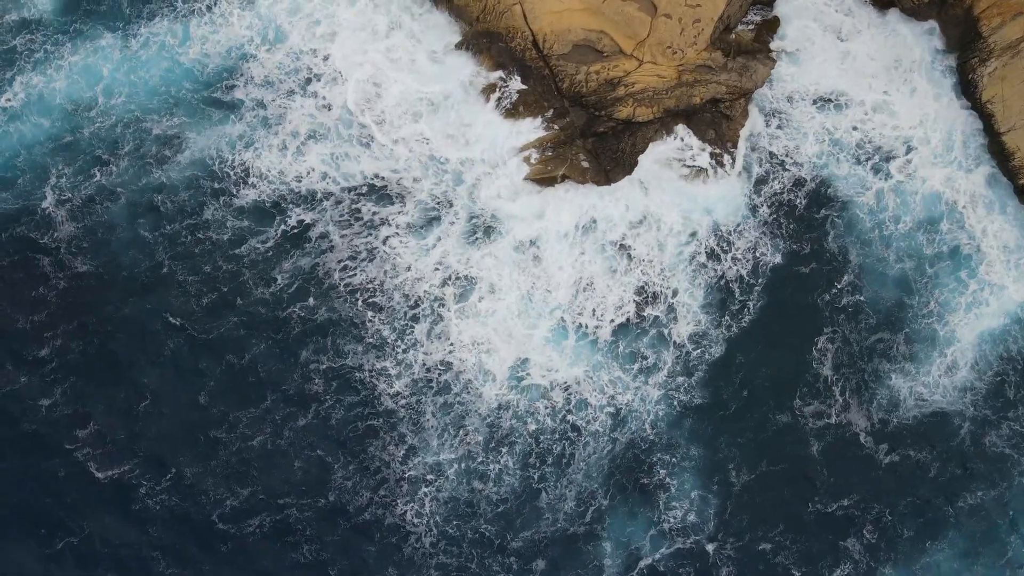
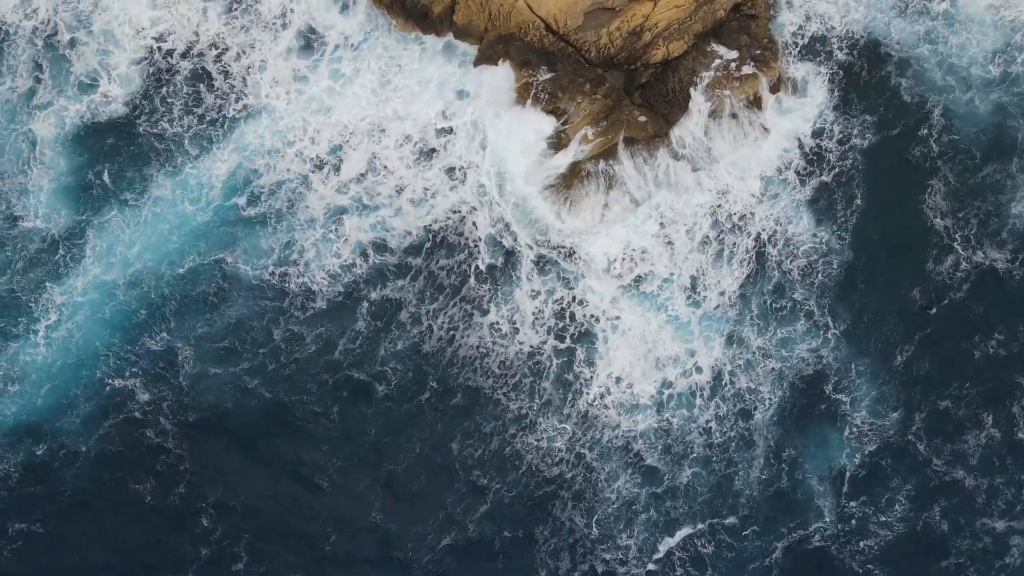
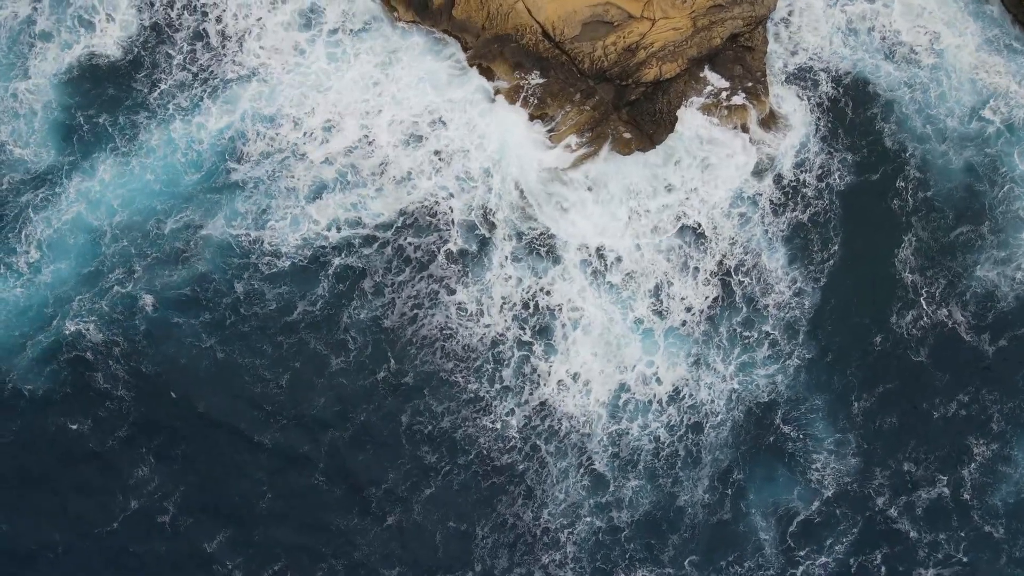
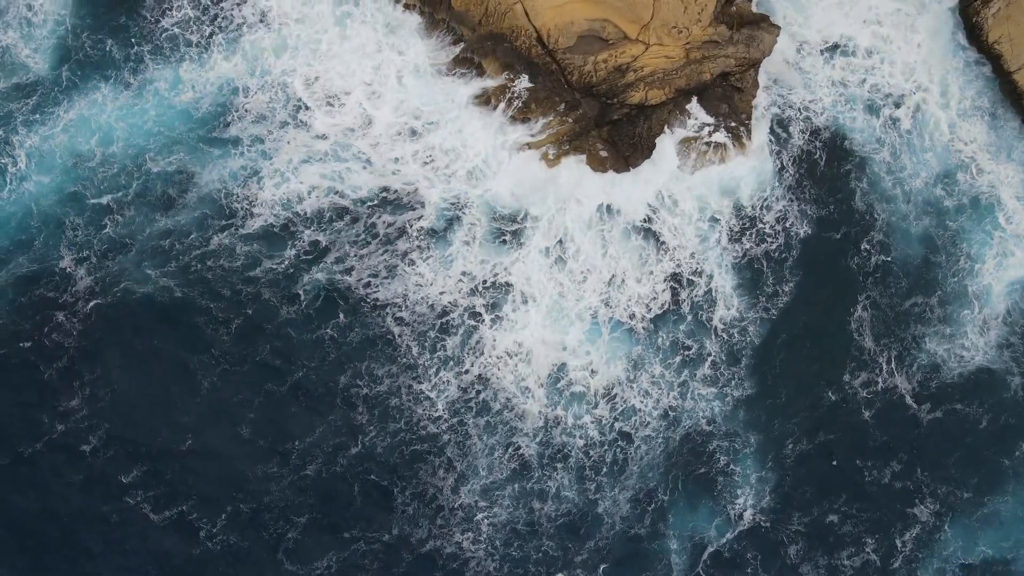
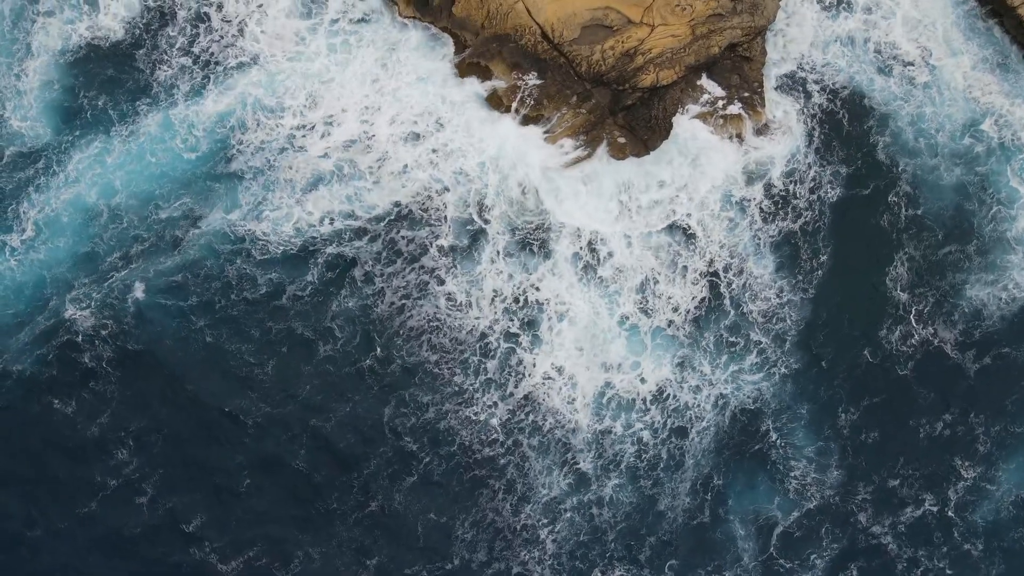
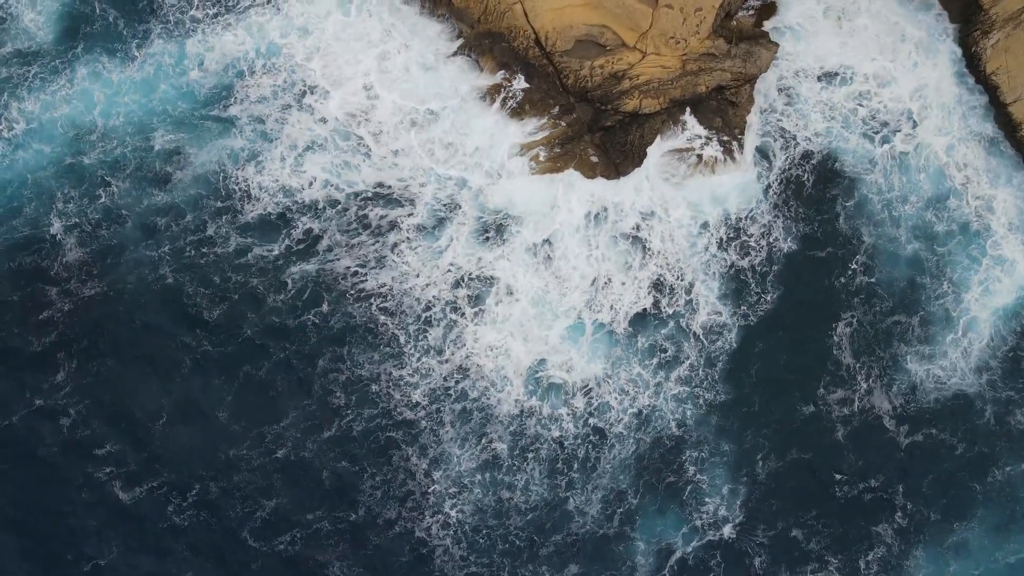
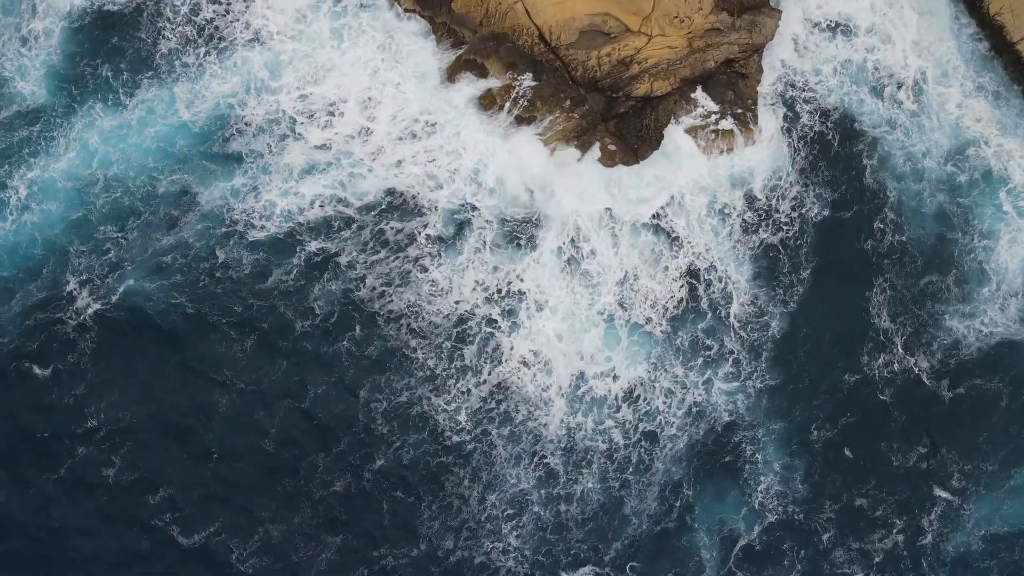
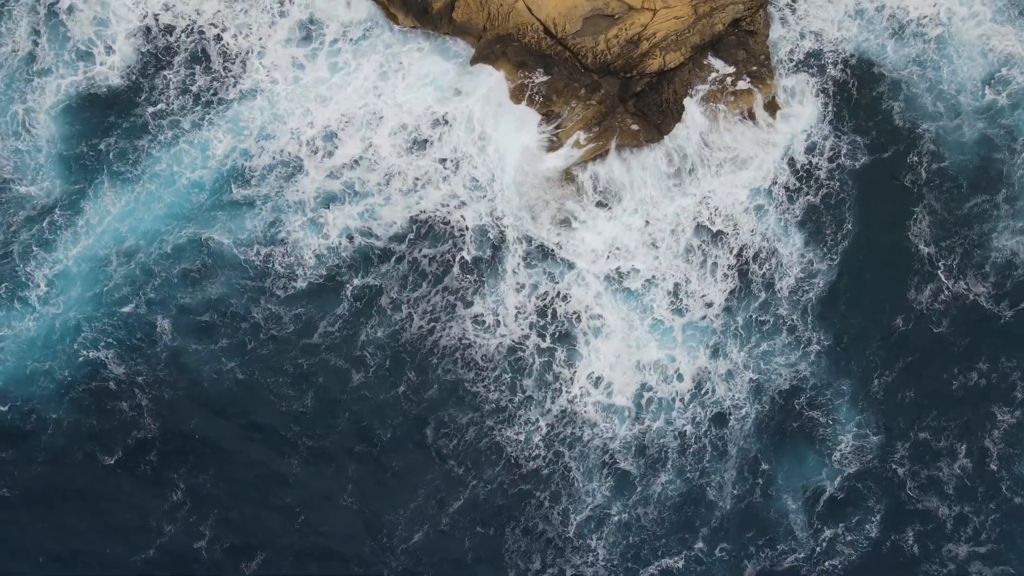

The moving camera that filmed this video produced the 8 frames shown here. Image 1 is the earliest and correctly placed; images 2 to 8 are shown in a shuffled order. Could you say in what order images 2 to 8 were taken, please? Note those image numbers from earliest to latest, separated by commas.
6, 4, 7, 5, 3, 8, 2
